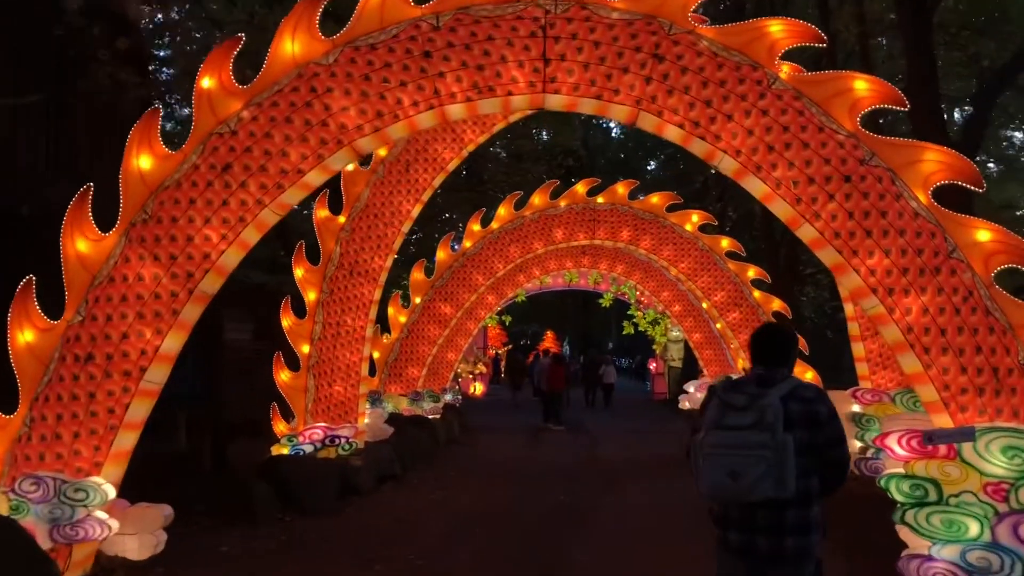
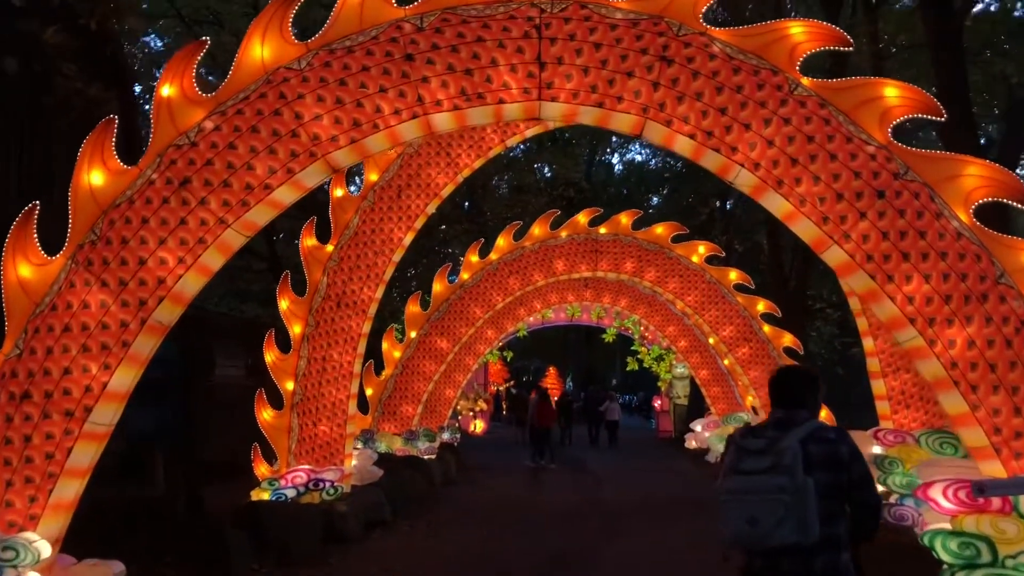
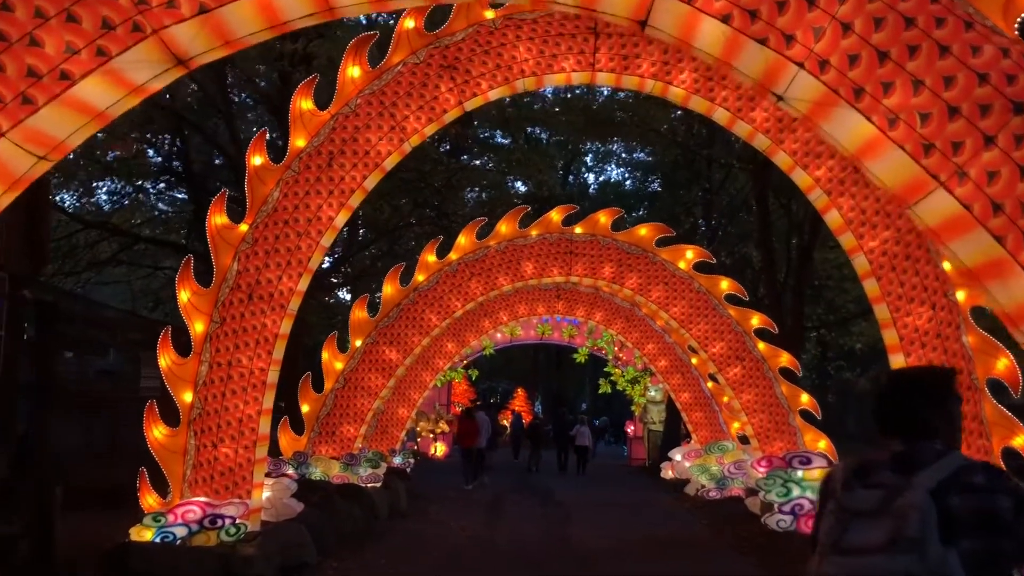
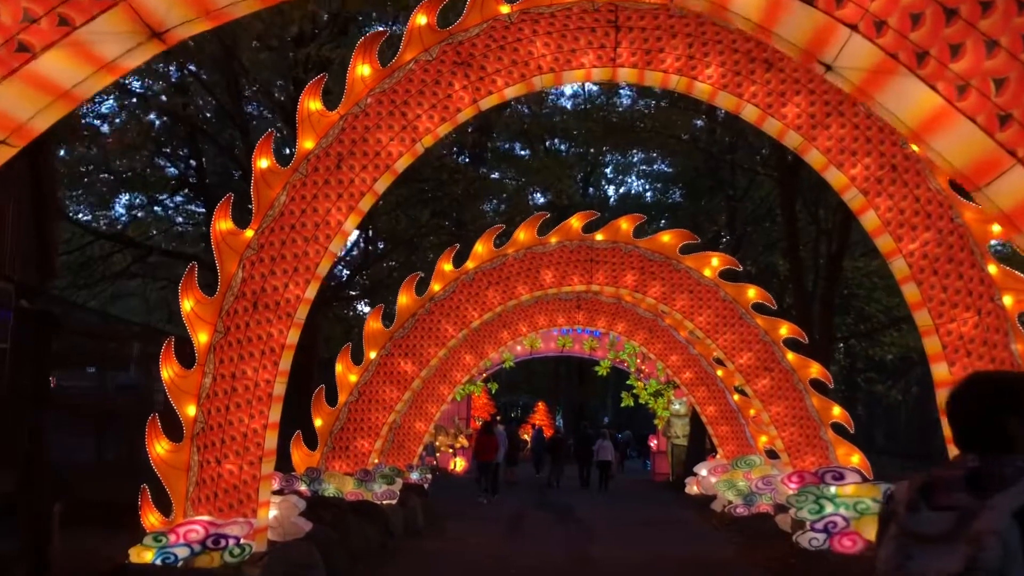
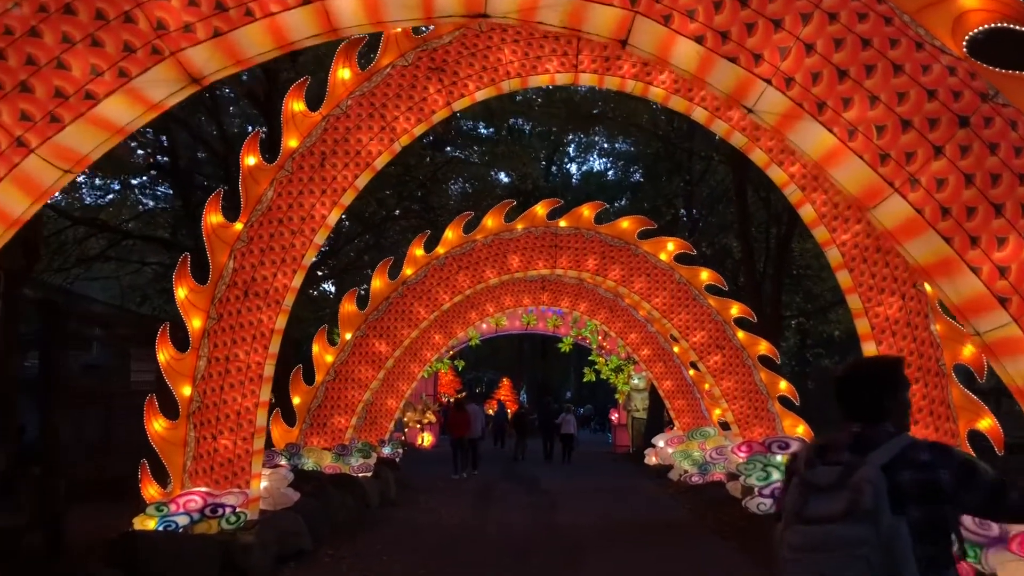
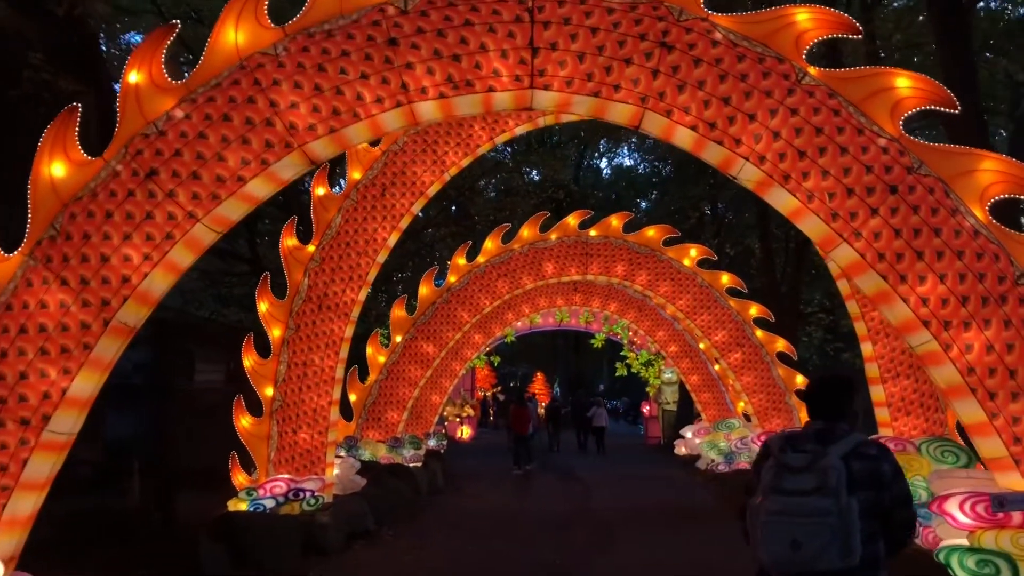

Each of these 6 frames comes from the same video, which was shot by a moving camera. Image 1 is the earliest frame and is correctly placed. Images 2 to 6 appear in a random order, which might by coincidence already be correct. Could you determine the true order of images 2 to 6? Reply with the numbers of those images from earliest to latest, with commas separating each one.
2, 6, 5, 3, 4
